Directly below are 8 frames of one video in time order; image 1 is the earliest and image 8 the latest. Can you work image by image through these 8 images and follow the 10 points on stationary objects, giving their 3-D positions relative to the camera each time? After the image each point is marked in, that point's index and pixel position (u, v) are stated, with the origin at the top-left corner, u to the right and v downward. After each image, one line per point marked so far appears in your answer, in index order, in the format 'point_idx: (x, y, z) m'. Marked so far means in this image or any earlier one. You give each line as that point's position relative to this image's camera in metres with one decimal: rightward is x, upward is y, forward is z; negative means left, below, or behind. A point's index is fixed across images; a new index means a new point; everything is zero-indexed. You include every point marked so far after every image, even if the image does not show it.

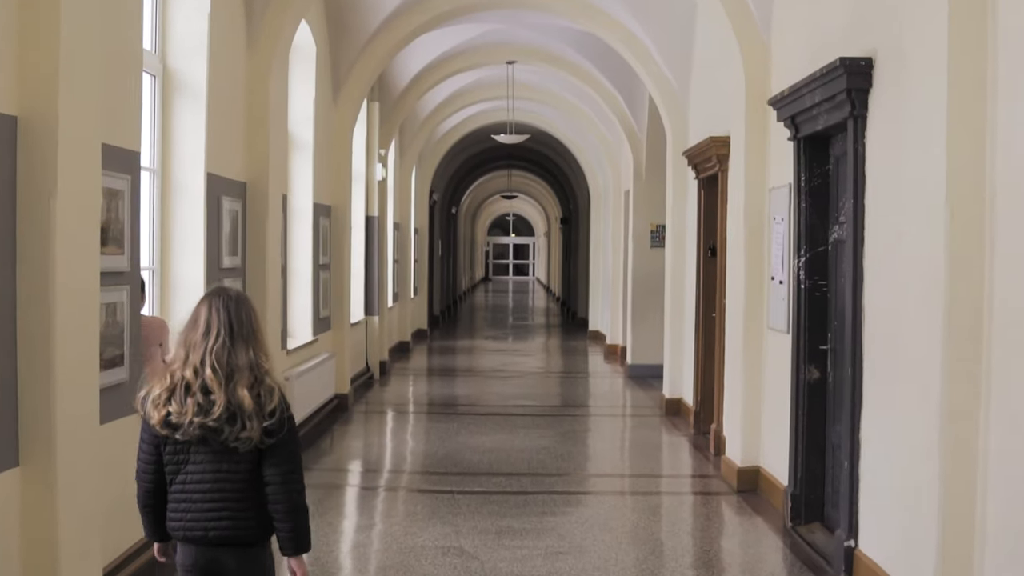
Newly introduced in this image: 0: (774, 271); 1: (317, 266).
0: (+1.9, +0.1, +6.9) m
1: (-2.0, +0.2, +9.9) m
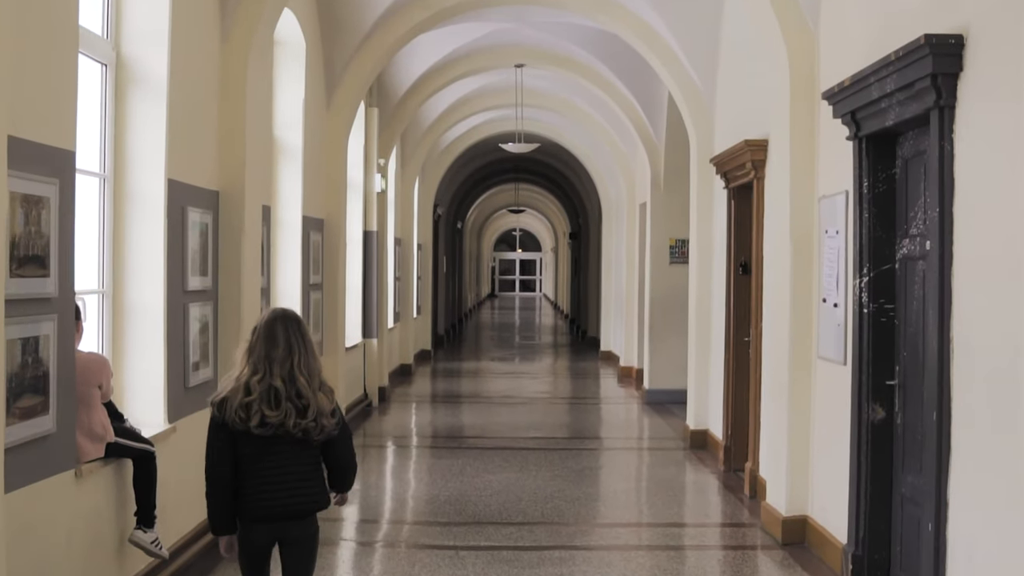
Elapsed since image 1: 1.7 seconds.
0: (+2.0, 0.0, +6.0) m
1: (-1.9, 0.0, +9.0) m
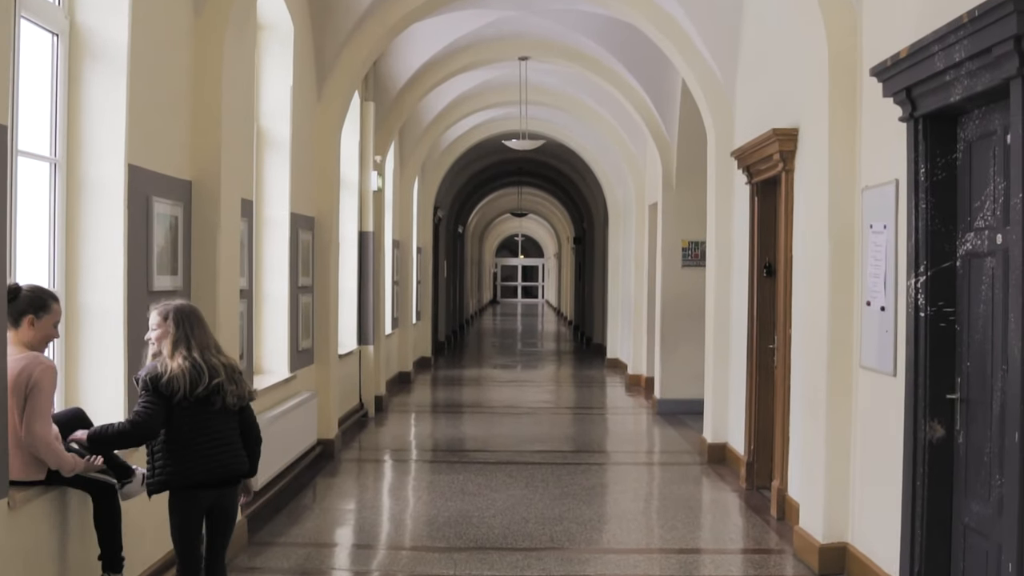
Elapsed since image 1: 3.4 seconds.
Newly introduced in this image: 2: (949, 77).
0: (+2.0, 0.0, +5.3) m
1: (-1.9, 0.0, +8.3) m
2: (+1.9, +0.9, +4.2) m
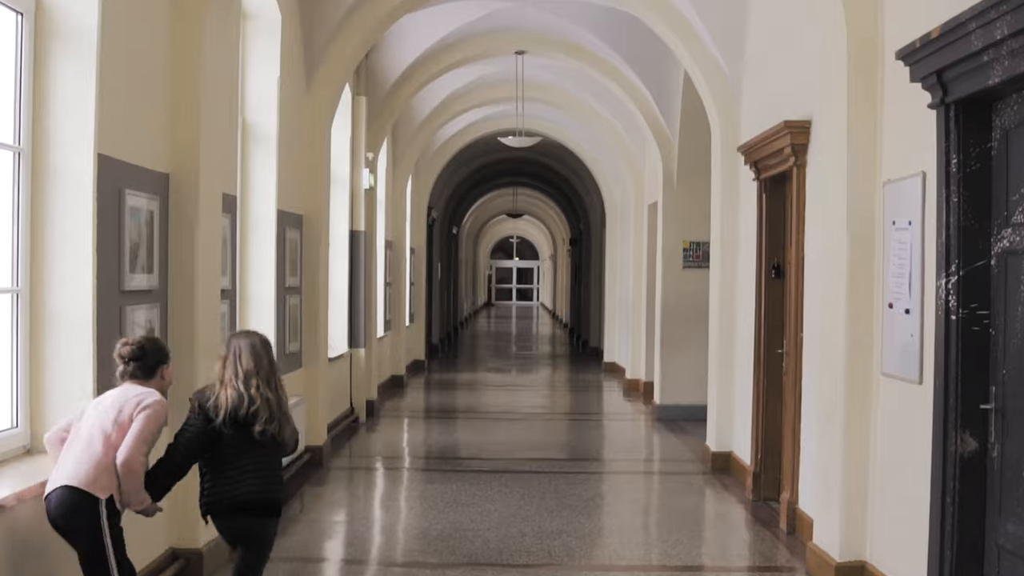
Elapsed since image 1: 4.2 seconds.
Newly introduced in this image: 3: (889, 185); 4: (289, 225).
0: (+2.0, 0.0, +5.0) m
1: (-1.9, 0.0, +8.0) m
2: (+1.9, +0.9, +3.9) m
3: (+2.0, +0.5, +5.1) m
4: (-1.9, +0.5, +8.1) m
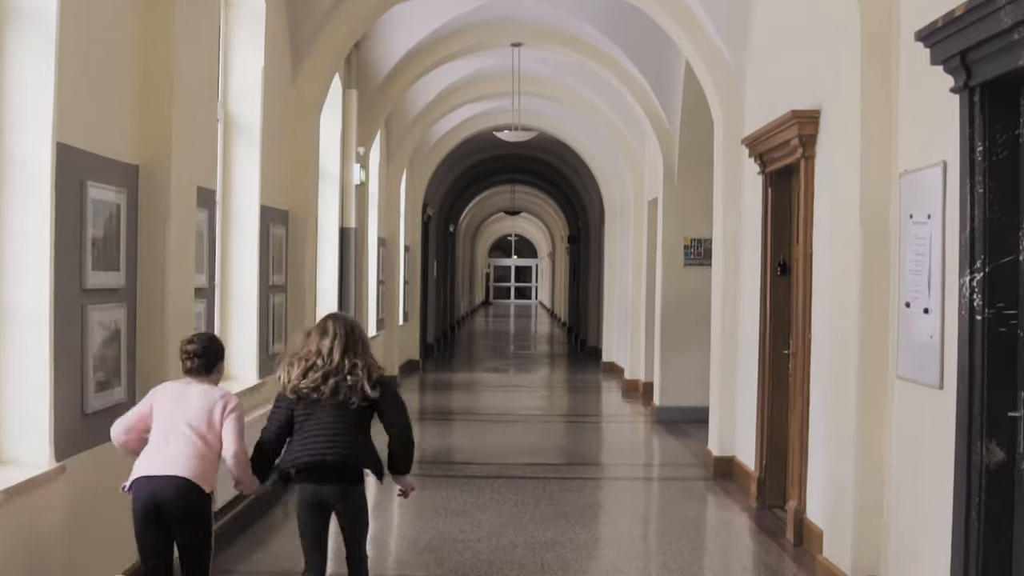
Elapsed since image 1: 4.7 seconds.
0: (+2.0, 0.0, +4.7) m
1: (-2.0, 0.0, +7.6) m
2: (+1.9, +0.9, +3.5) m
3: (+2.0, +0.6, +4.8) m
4: (-1.9, +0.5, +7.8) m
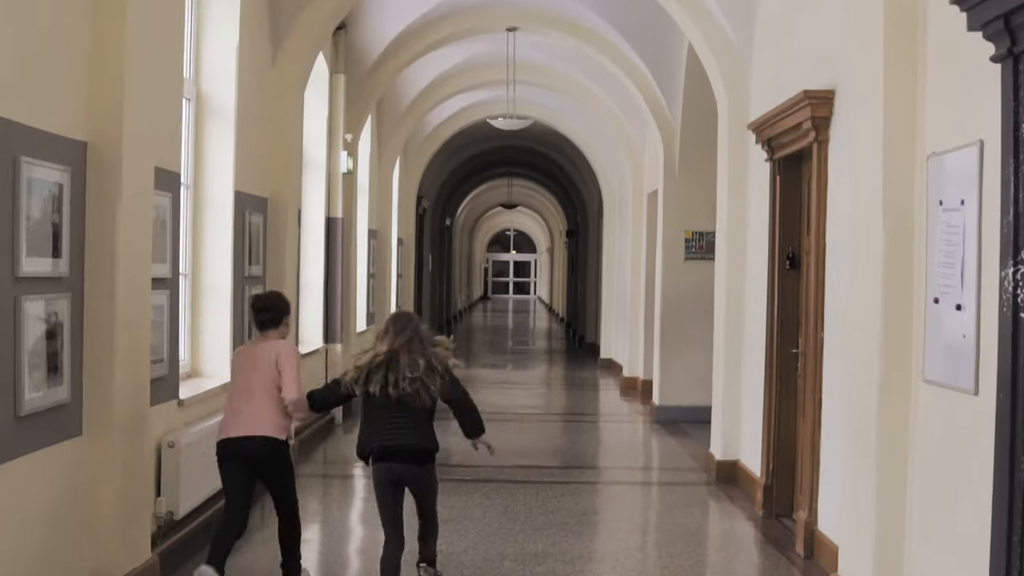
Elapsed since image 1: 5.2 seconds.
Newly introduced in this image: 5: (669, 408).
0: (+1.9, 0.0, +4.2) m
1: (-2.0, +0.1, +7.2) m
2: (+1.8, +1.0, +3.1) m
3: (+1.9, +0.6, +4.3) m
4: (-2.0, +0.6, +7.3) m
5: (+1.8, -1.4, +10.9) m
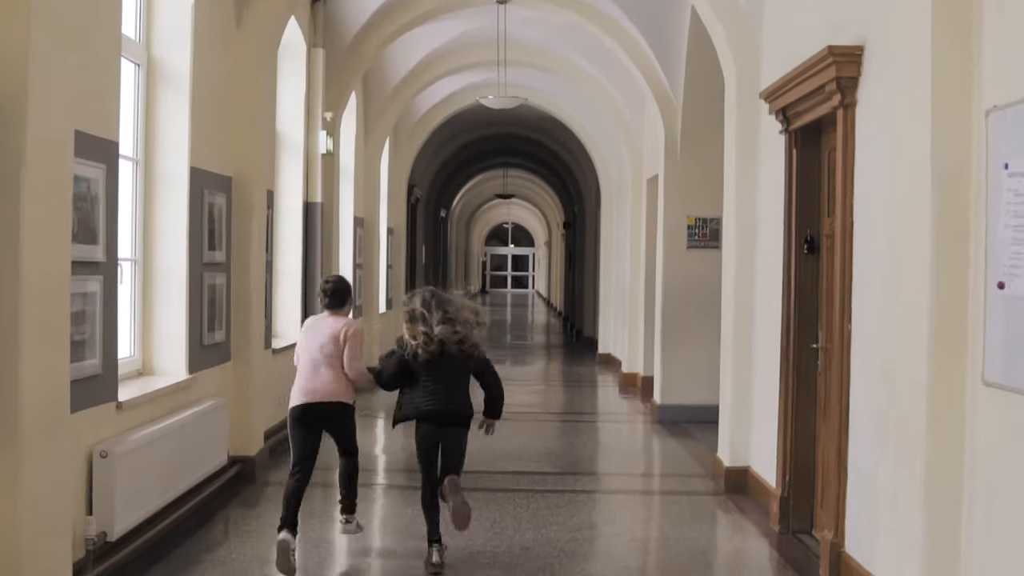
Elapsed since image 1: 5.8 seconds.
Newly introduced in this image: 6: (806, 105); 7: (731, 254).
0: (+1.8, +0.1, +3.5) m
1: (-2.1, +0.2, +6.5) m
2: (+1.7, +1.0, +2.4) m
3: (+1.8, +0.6, +3.6) m
4: (-2.1, +0.7, +6.6) m
5: (+1.7, -1.3, +10.2) m
6: (+1.7, +1.1, +5.6) m
7: (+1.6, +0.3, +7.1) m
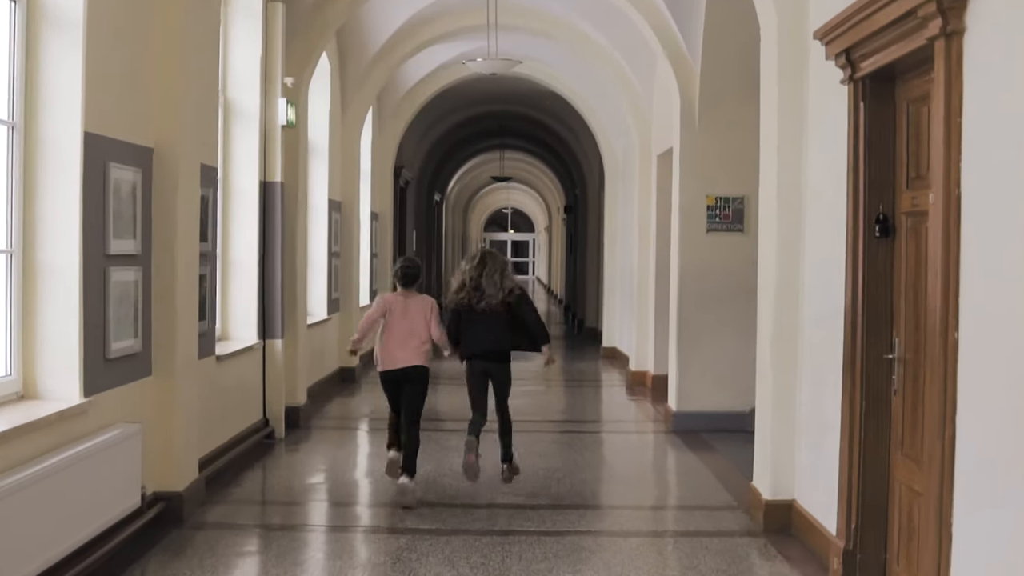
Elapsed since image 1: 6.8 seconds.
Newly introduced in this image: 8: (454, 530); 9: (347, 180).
0: (+1.7, +0.1, +2.1) m
1: (-2.2, +0.2, +5.1) m
2: (+1.7, +1.0, +1.0) m
3: (+1.7, +0.6, +2.2) m
4: (-2.2, +0.7, +5.2) m
5: (+1.7, -1.2, +8.8) m
6: (+1.7, +1.1, +4.3) m
7: (+1.6, +0.3, +5.7) m
8: (-0.3, -1.5, +5.8) m
9: (-2.0, +1.3, +11.6) m
